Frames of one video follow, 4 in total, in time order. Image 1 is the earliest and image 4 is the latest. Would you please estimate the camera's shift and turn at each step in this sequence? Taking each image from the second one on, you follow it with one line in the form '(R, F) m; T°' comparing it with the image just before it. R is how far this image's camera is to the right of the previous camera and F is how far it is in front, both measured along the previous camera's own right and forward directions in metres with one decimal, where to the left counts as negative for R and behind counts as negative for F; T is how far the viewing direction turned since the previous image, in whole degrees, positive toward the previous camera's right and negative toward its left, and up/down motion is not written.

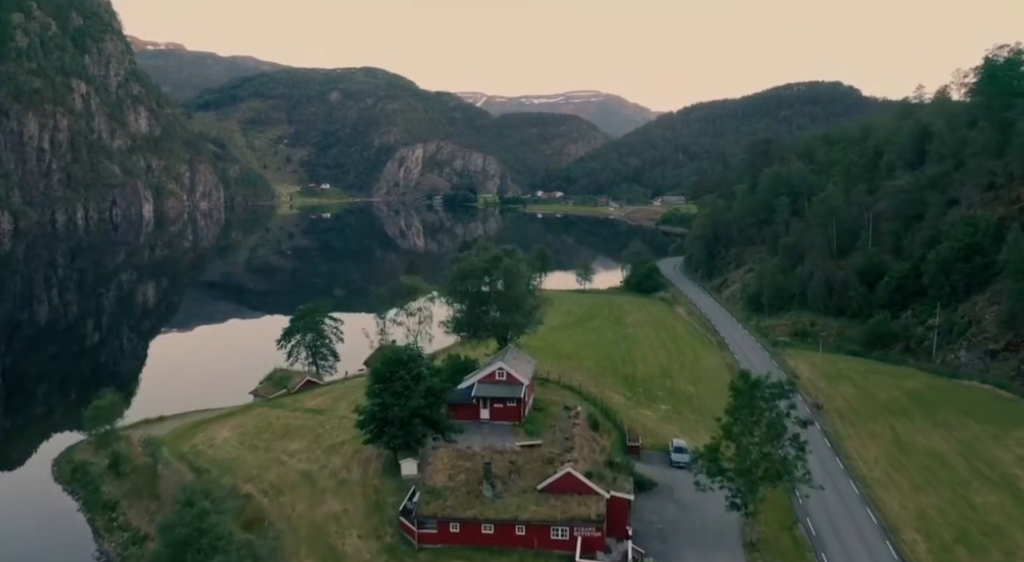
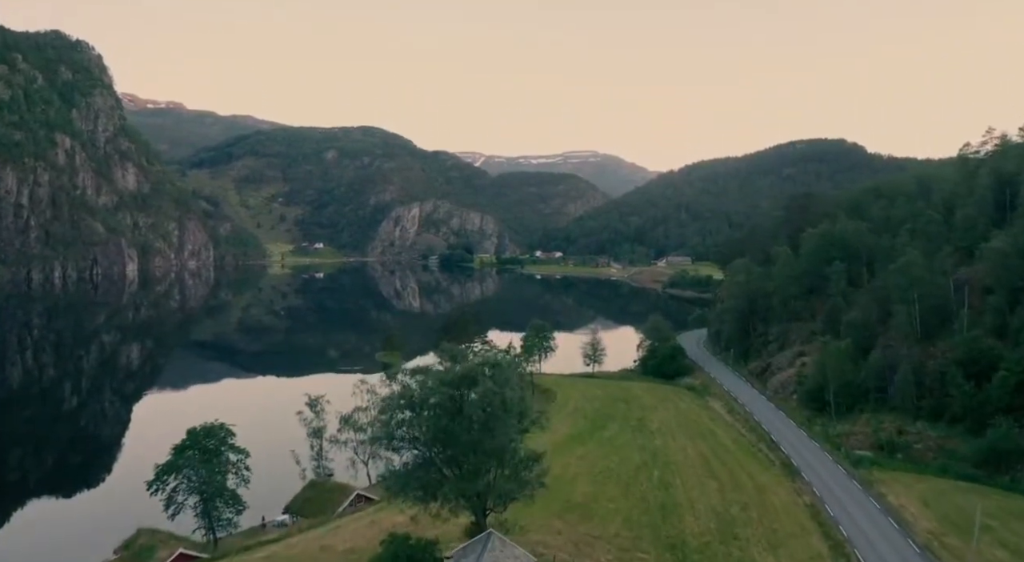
(+0.5, +15.9) m; 0°
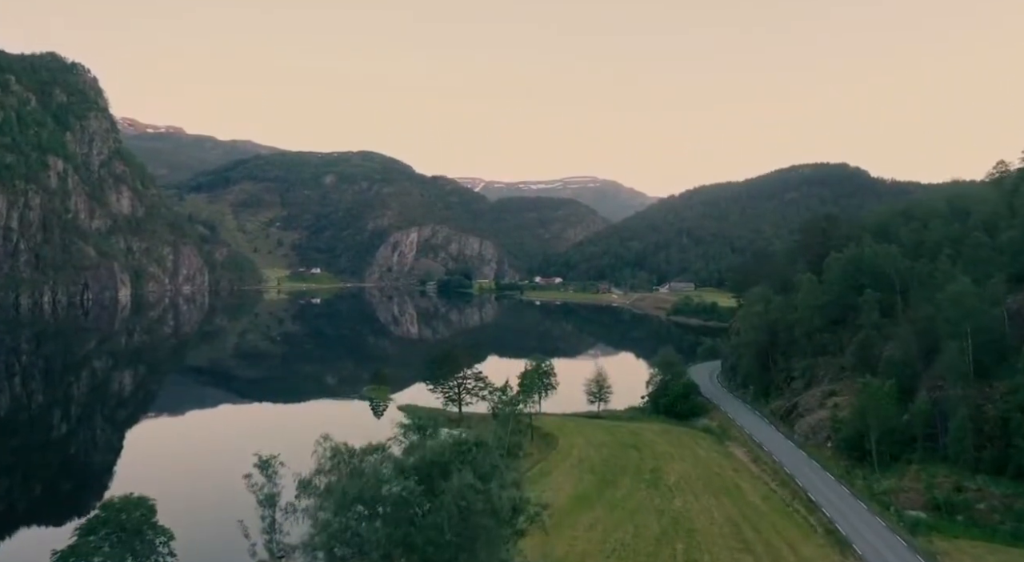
(+0.2, +6.7) m; 0°
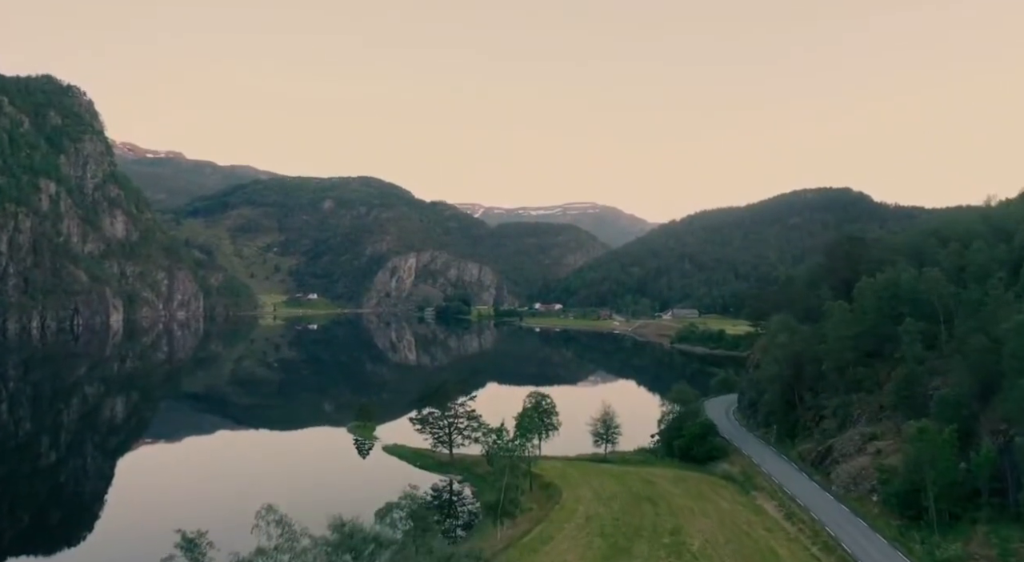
(+0.2, +6.8) m; 0°
